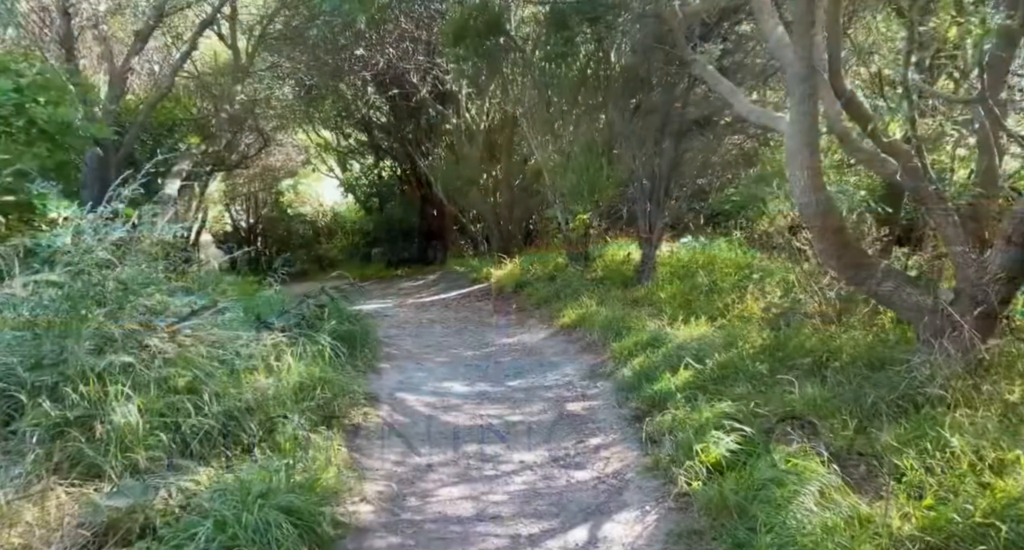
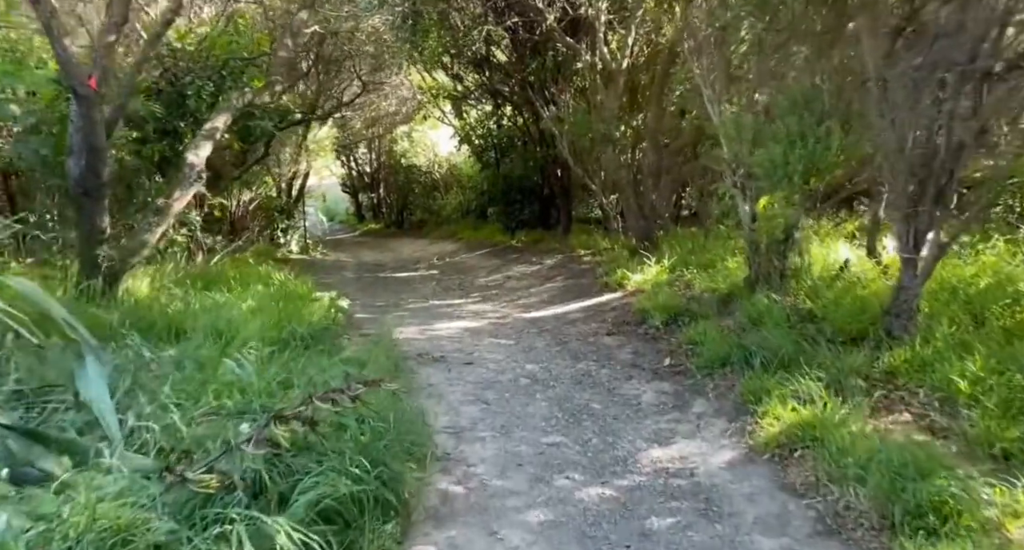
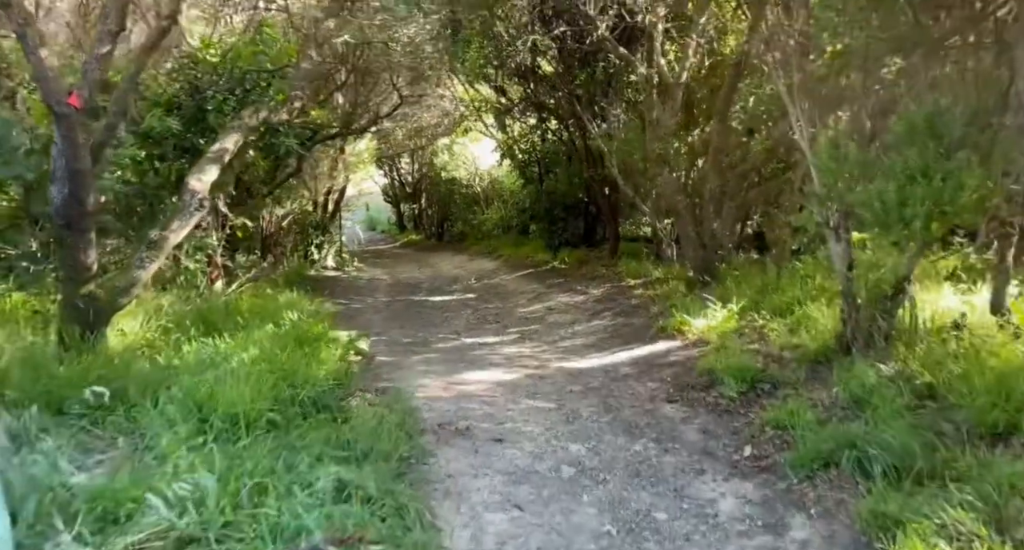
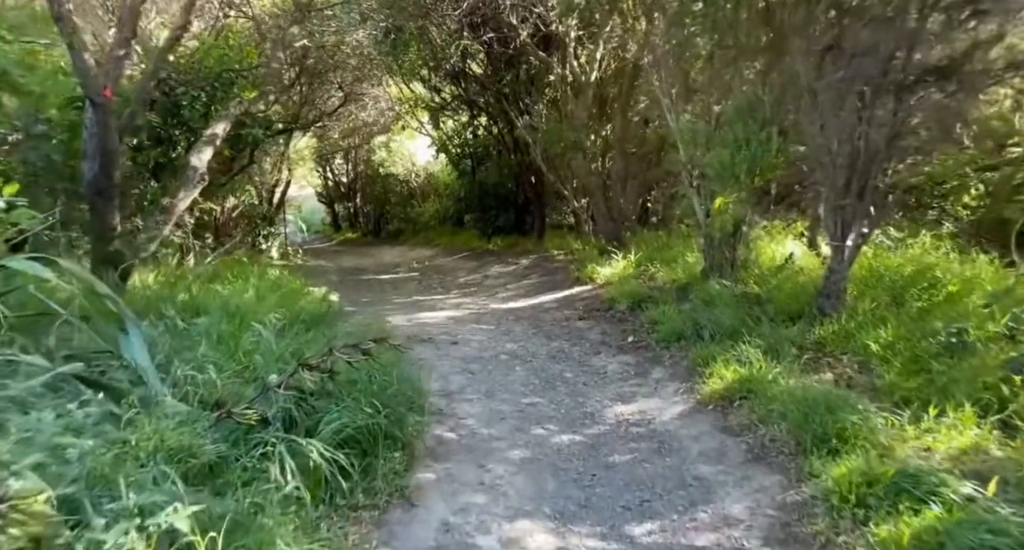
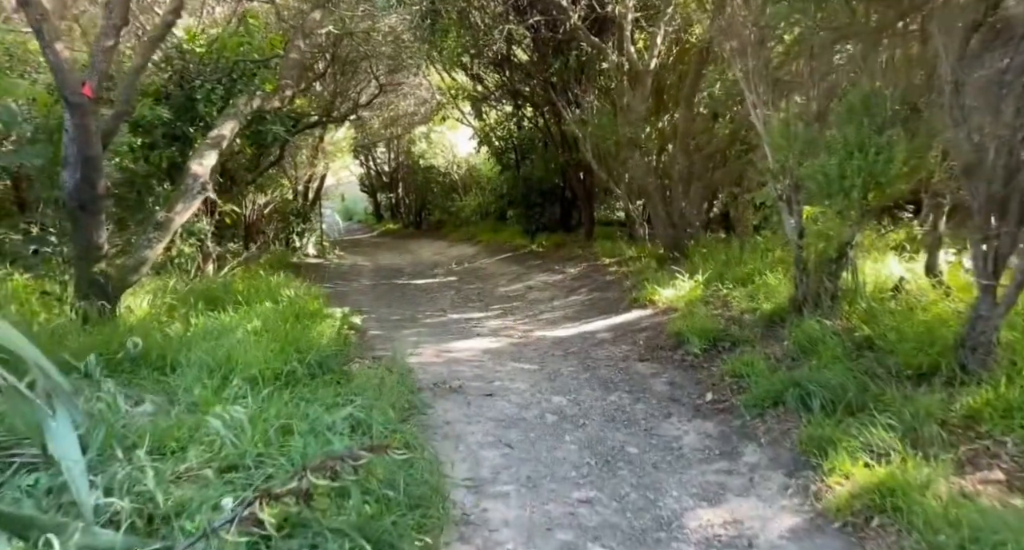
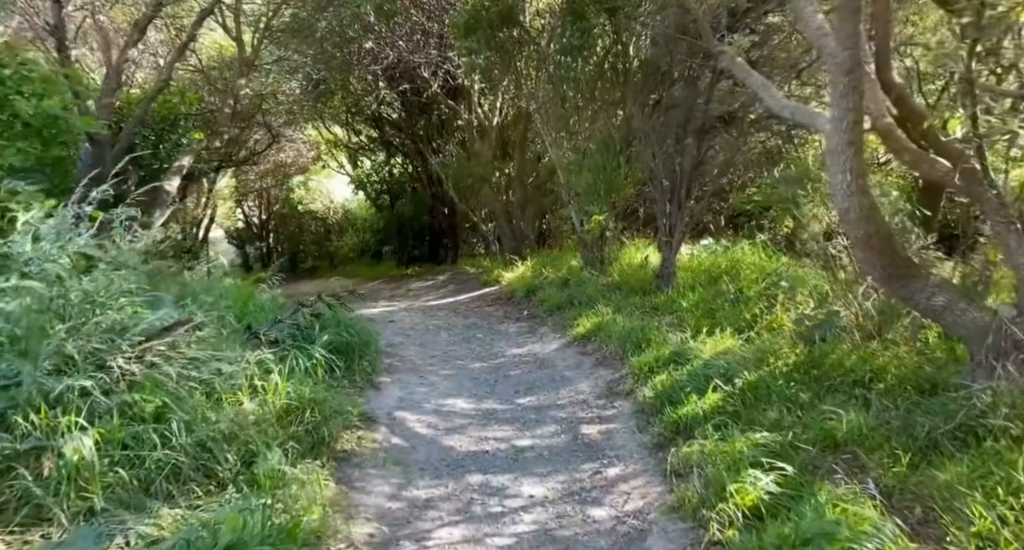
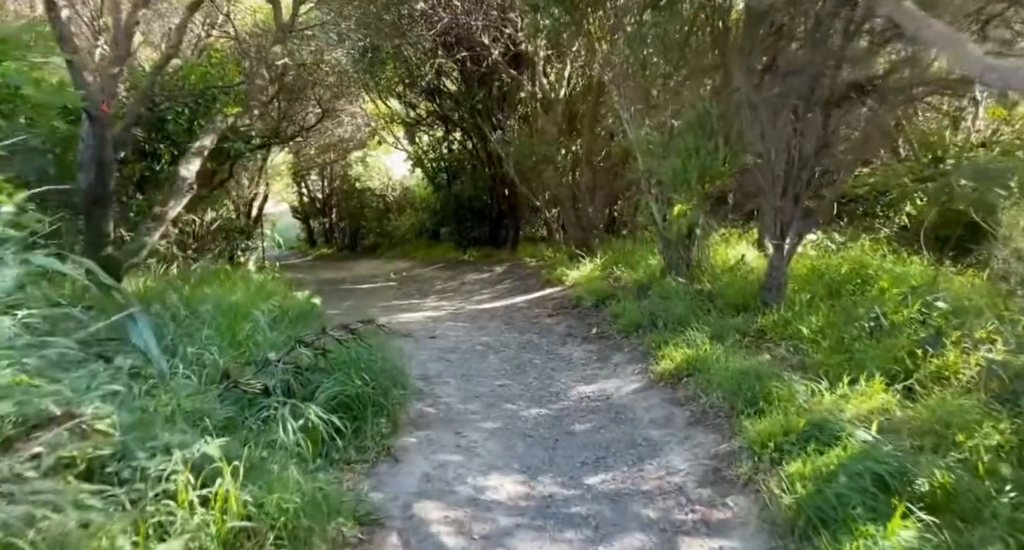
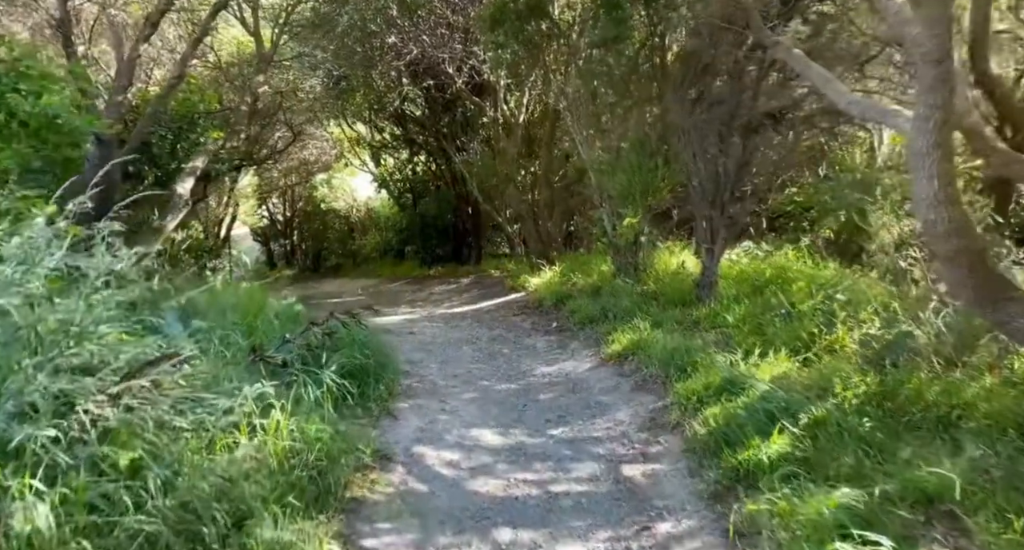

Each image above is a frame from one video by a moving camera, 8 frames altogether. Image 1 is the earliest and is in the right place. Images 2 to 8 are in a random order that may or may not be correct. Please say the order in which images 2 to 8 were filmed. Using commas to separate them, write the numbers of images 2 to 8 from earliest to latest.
6, 8, 7, 4, 2, 5, 3
